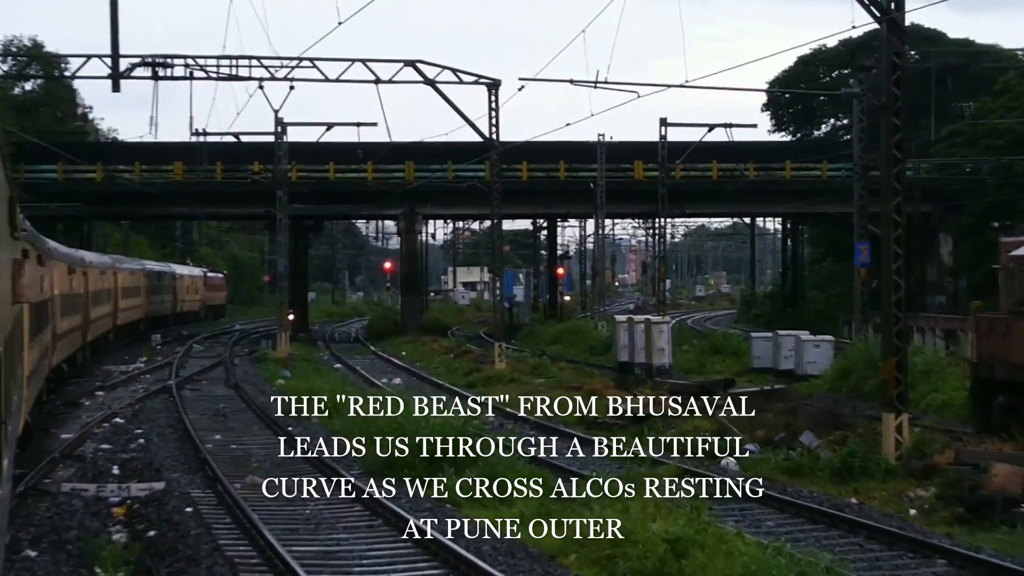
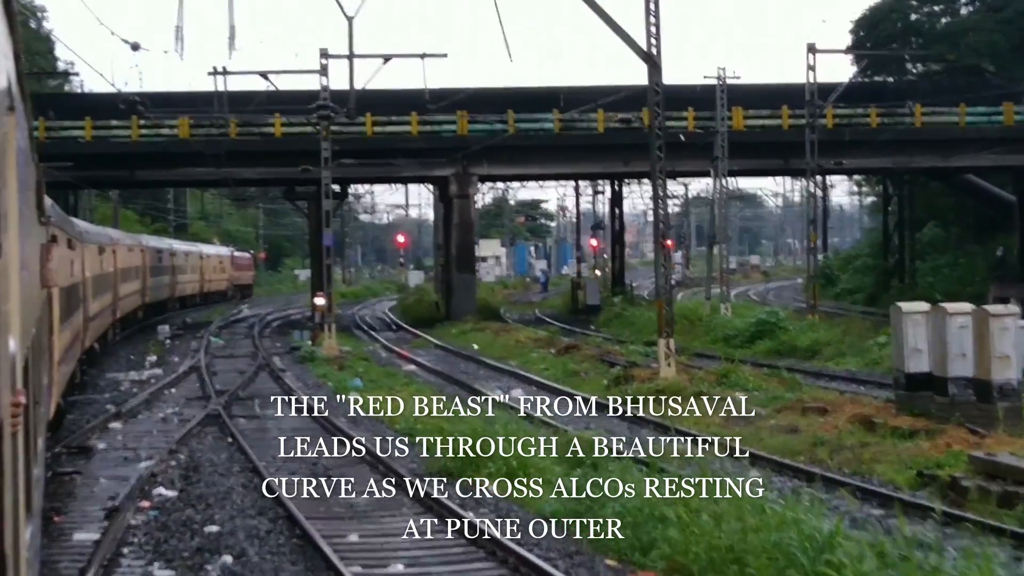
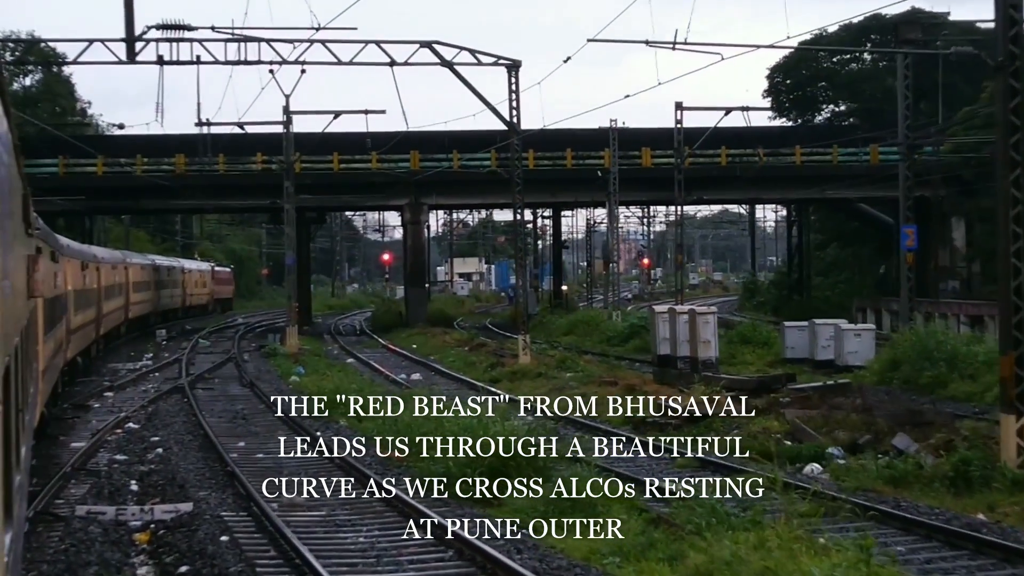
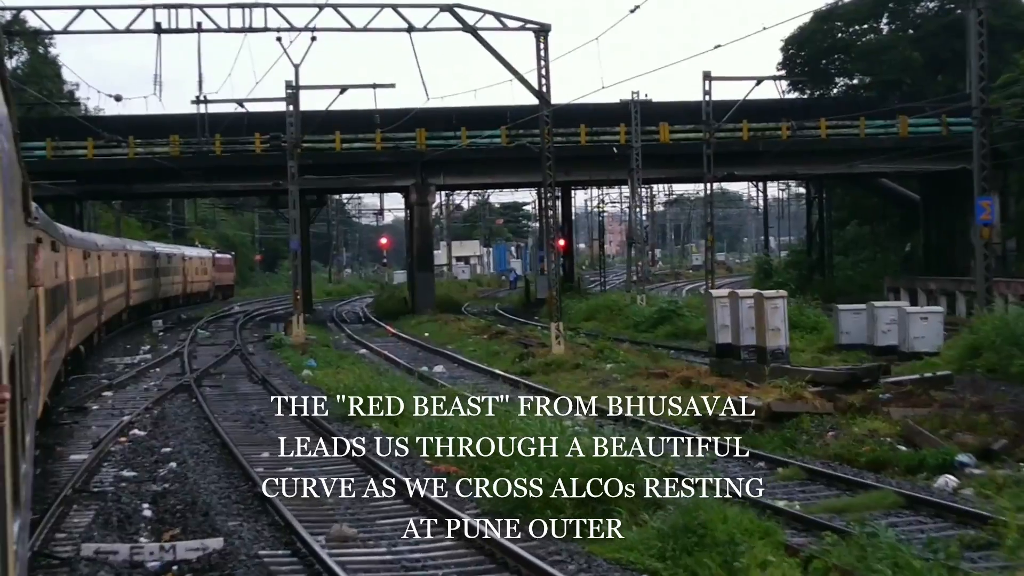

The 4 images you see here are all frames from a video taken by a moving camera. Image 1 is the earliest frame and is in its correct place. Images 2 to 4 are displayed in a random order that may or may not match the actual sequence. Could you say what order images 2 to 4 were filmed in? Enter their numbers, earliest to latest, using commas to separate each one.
3, 4, 2
